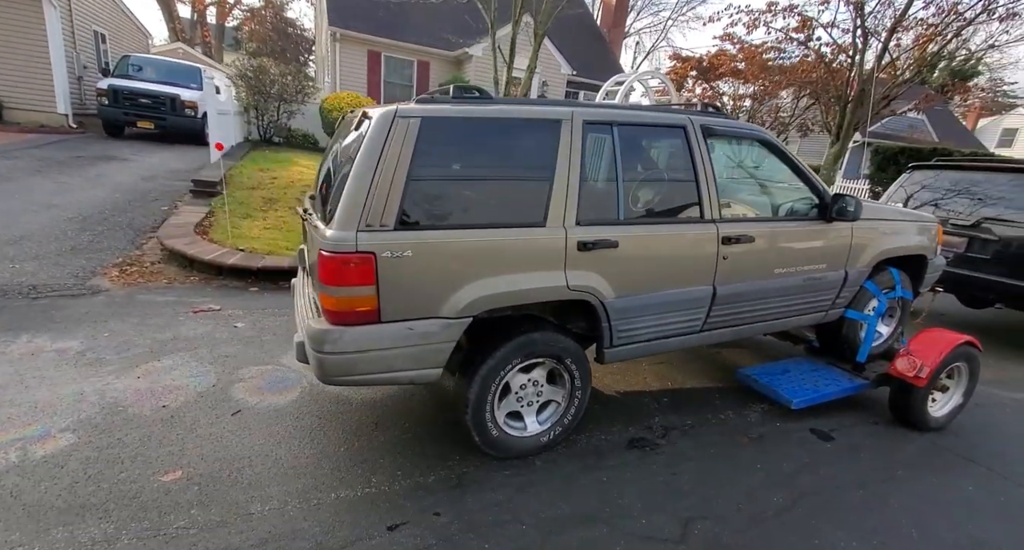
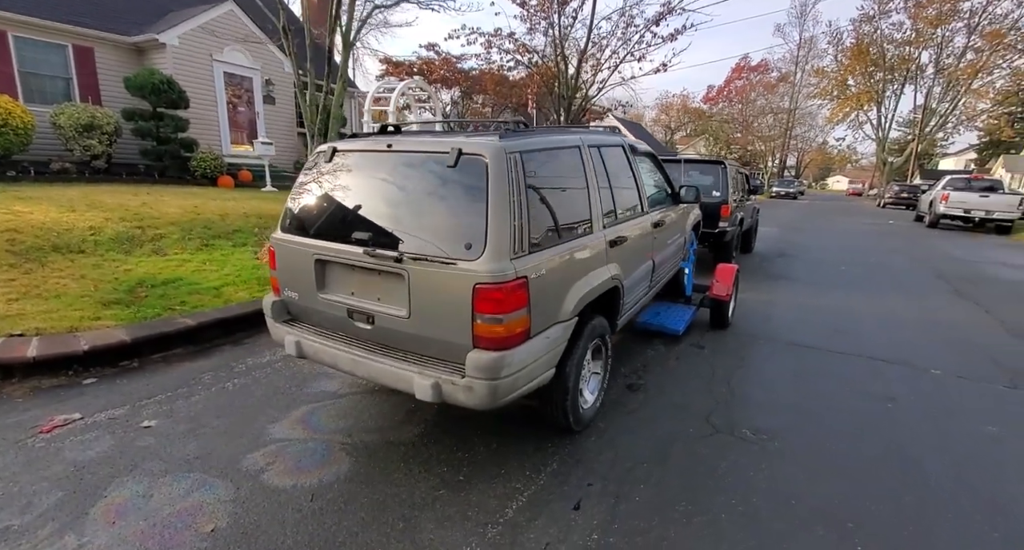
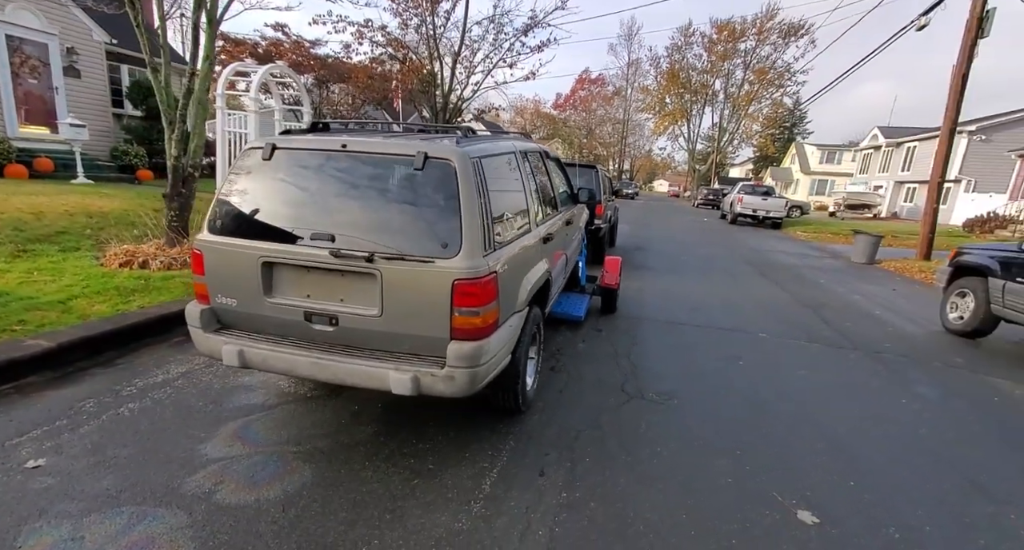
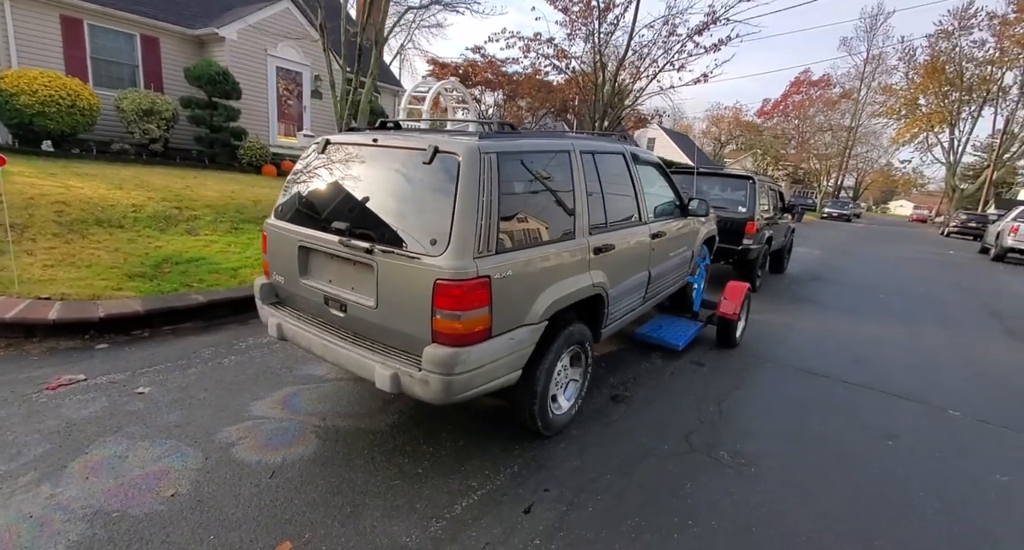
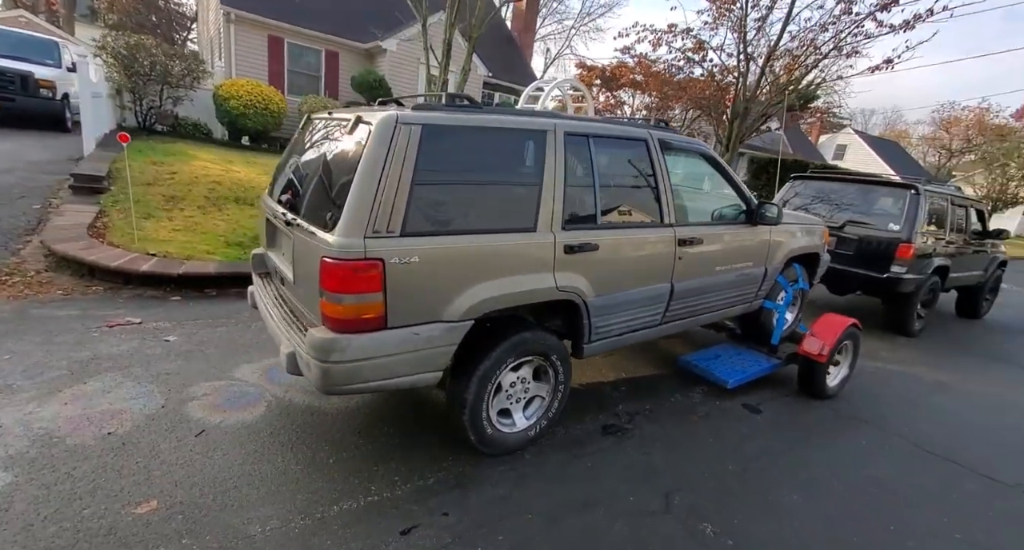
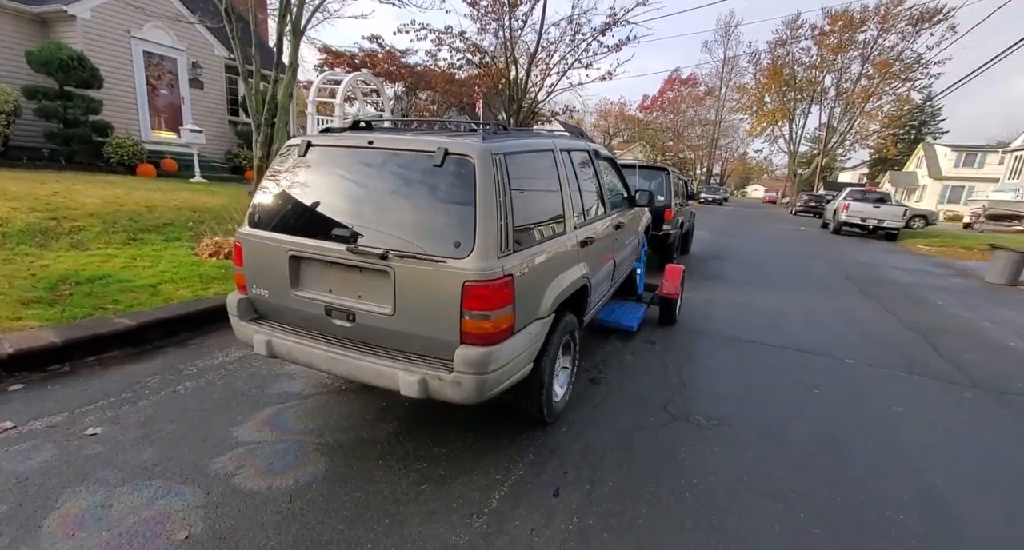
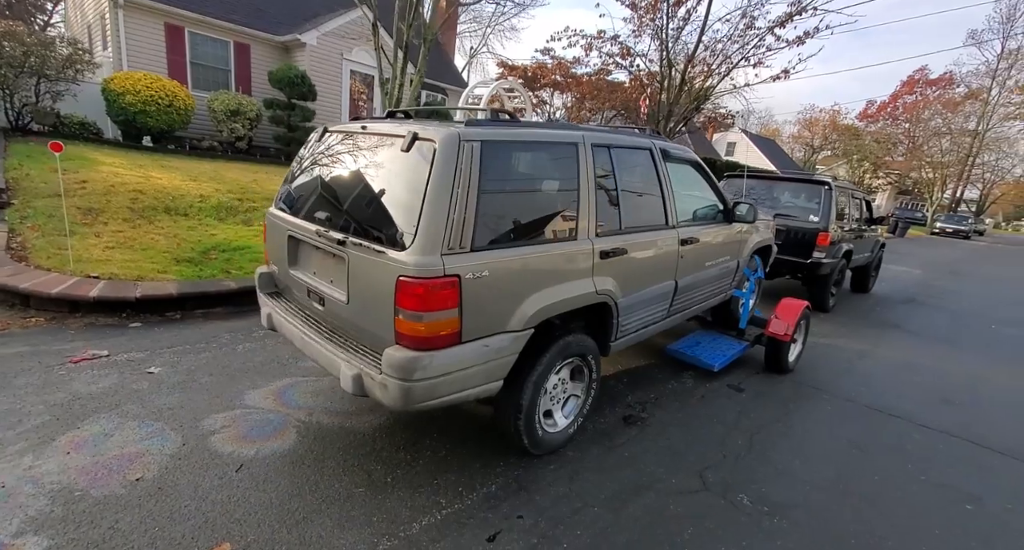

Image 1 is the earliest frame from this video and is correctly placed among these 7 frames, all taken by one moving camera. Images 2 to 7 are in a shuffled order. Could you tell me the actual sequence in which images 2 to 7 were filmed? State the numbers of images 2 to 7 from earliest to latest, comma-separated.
5, 7, 4, 2, 6, 3
